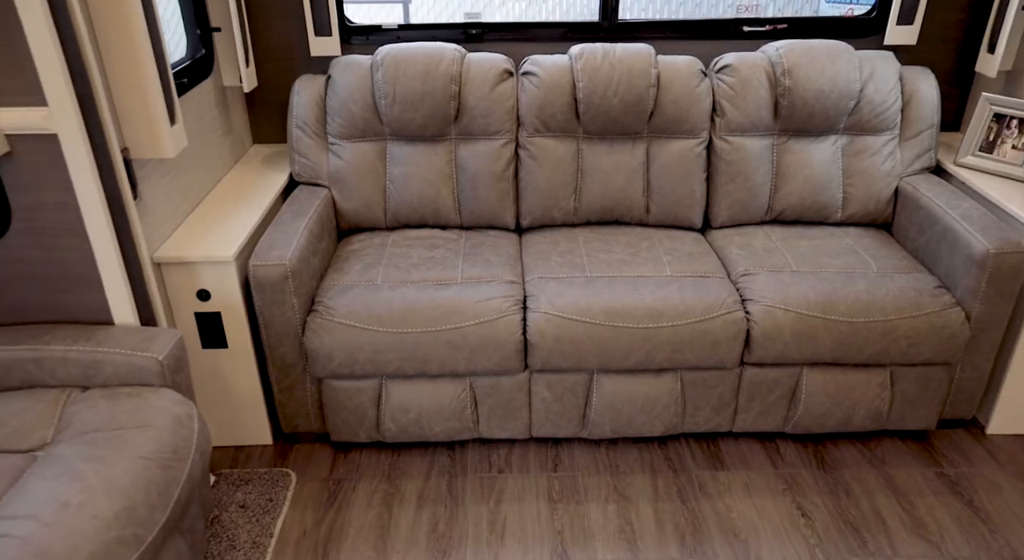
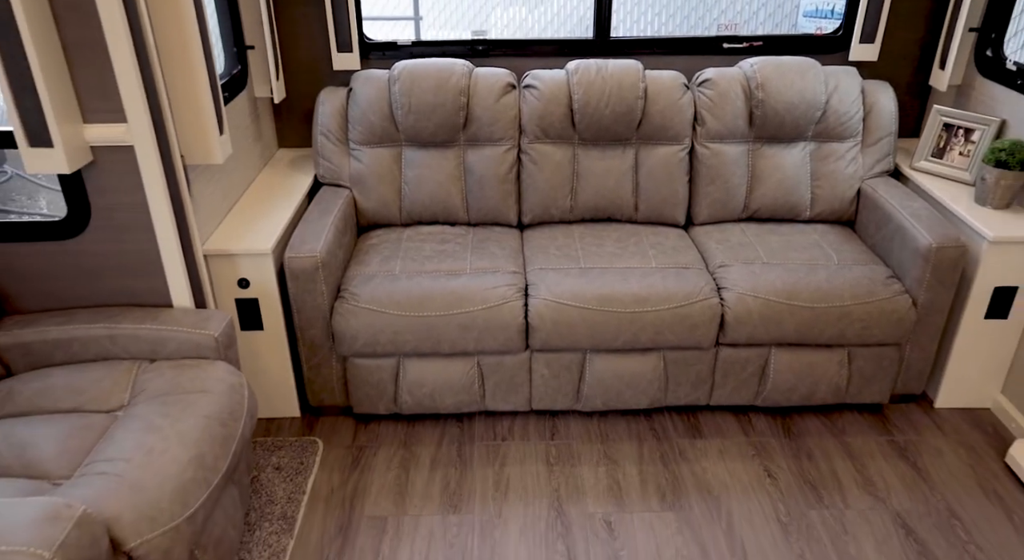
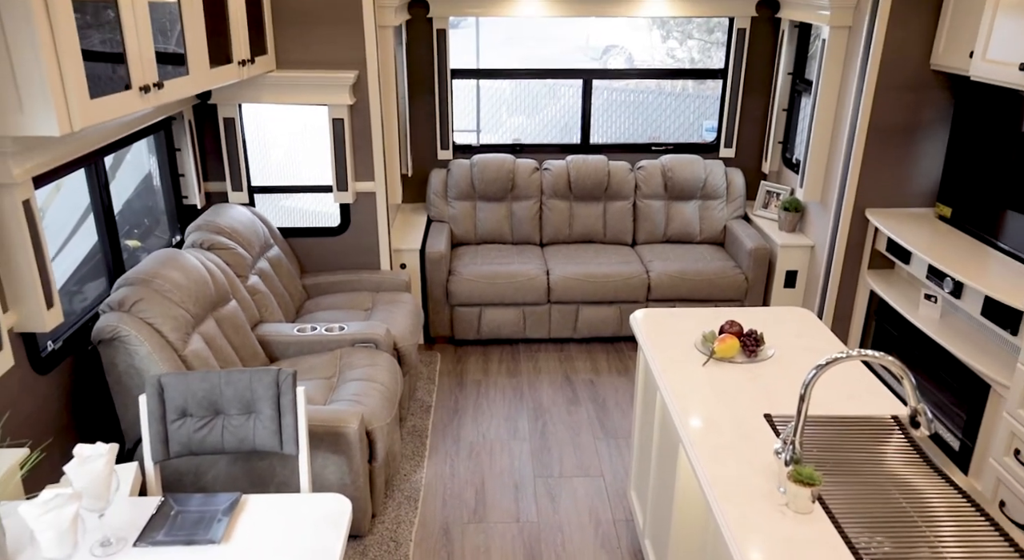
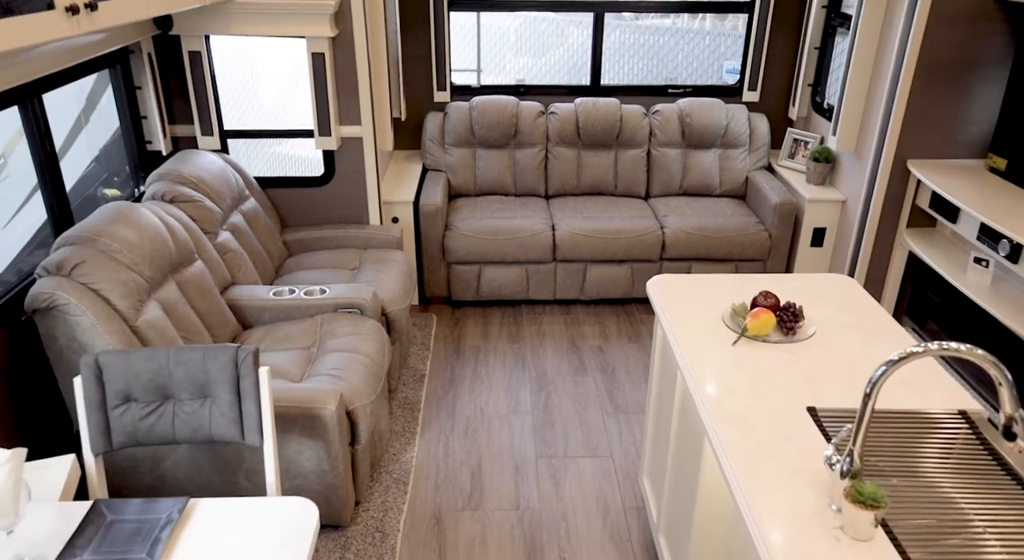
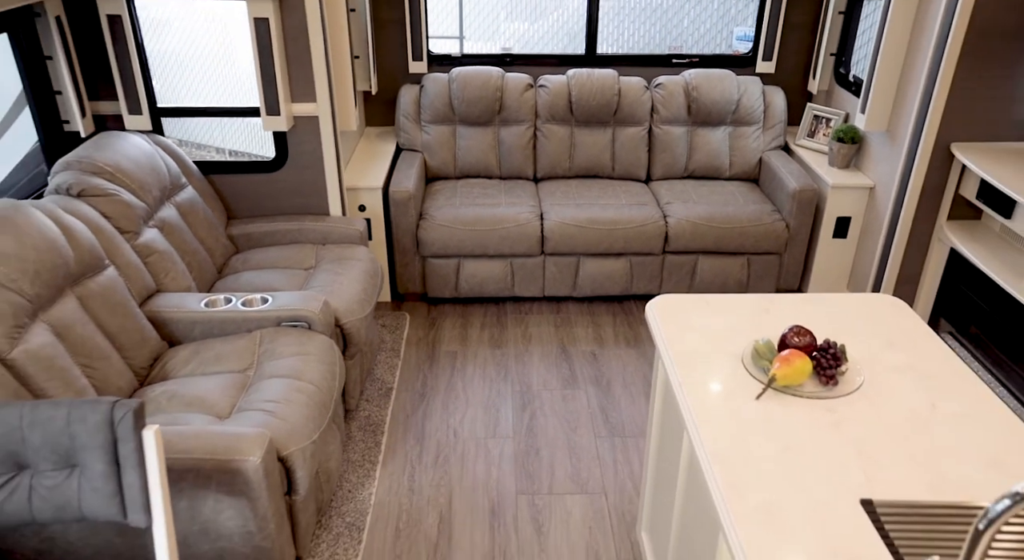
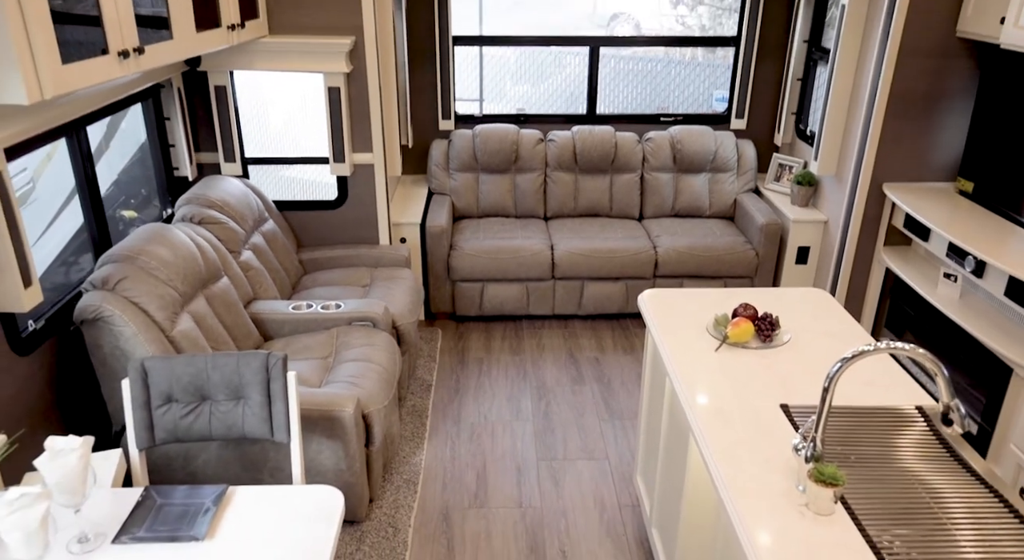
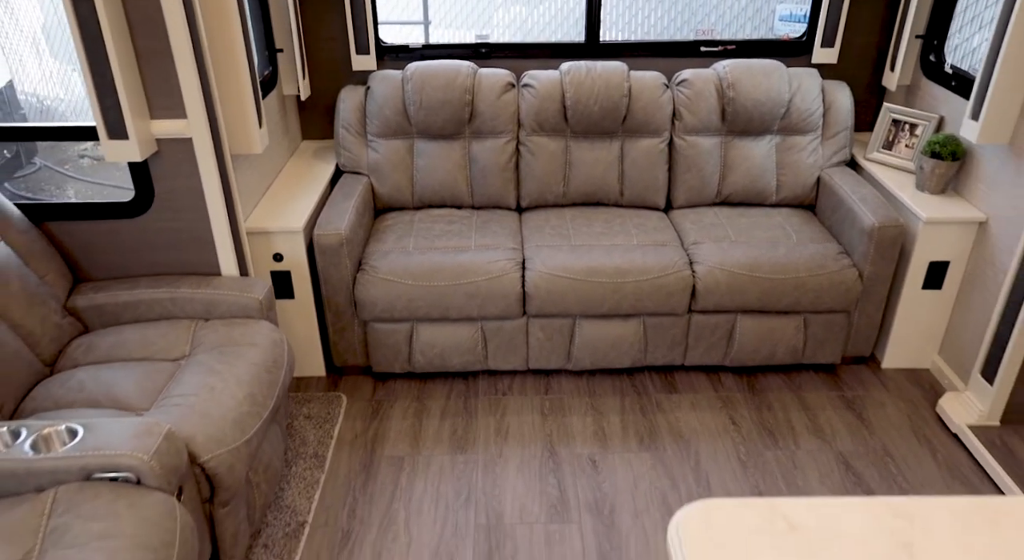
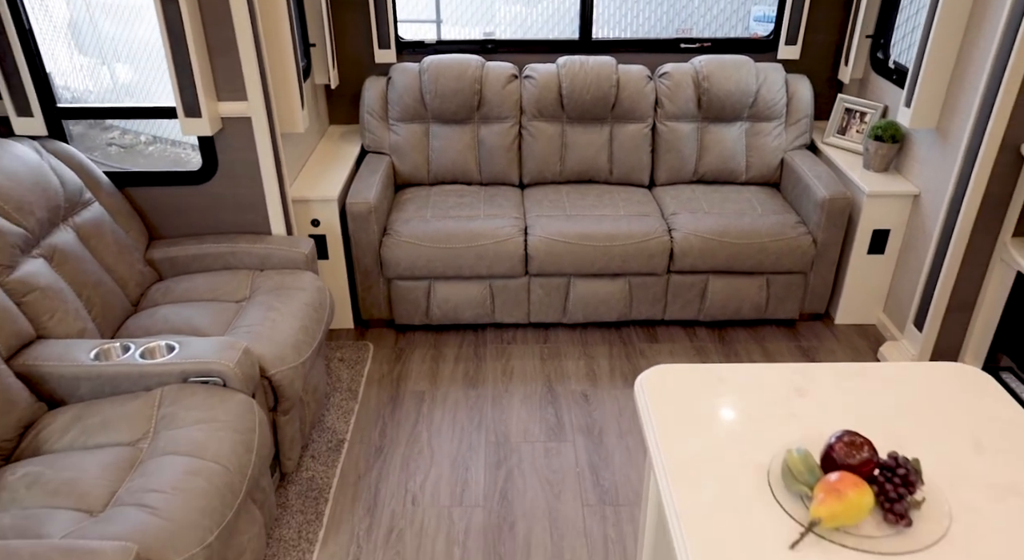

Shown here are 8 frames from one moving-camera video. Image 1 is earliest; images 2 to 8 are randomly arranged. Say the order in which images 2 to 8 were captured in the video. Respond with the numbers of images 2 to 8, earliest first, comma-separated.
2, 7, 8, 5, 4, 6, 3
